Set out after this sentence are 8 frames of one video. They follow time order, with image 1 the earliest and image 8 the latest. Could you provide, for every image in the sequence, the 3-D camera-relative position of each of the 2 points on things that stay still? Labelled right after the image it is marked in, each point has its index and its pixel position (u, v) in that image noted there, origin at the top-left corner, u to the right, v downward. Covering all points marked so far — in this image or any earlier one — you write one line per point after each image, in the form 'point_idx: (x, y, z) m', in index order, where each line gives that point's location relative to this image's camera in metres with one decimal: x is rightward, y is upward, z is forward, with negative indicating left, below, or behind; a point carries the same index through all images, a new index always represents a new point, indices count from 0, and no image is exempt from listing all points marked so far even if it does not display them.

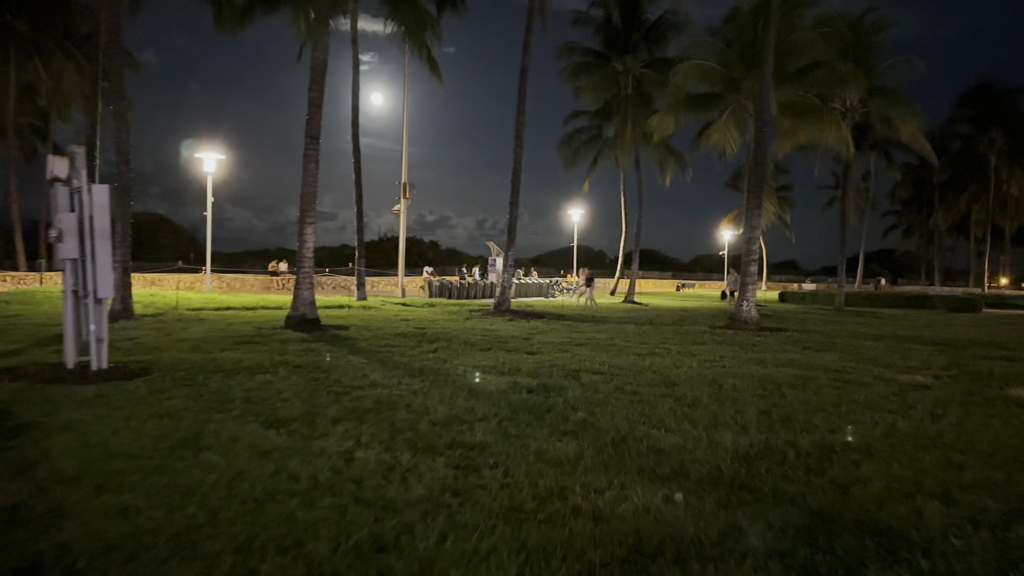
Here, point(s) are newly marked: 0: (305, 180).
0: (-4.0, +2.1, +15.3) m
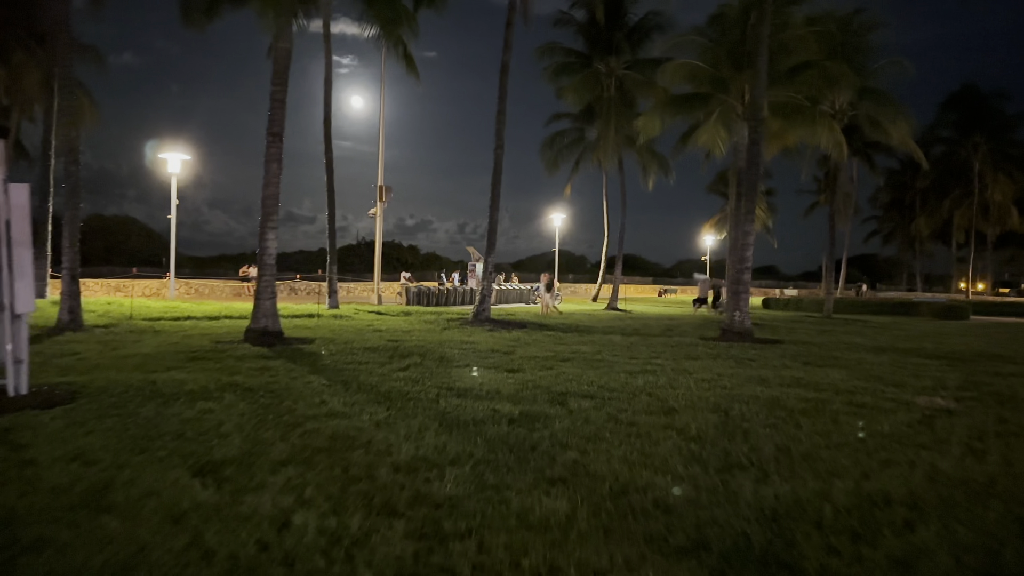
0: (-4.3, +1.9, +14.1) m
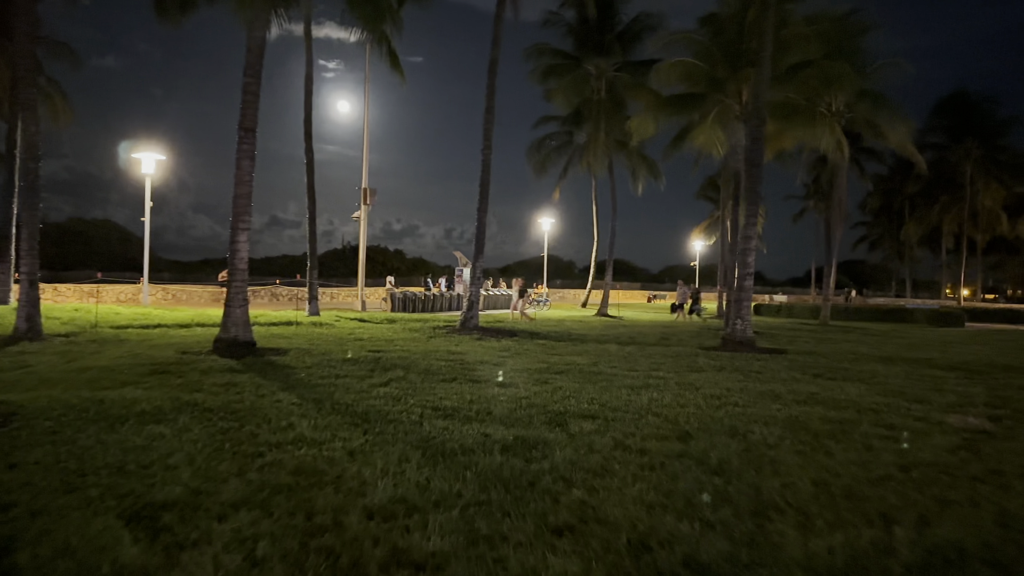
0: (-4.5, +1.8, +13.1) m
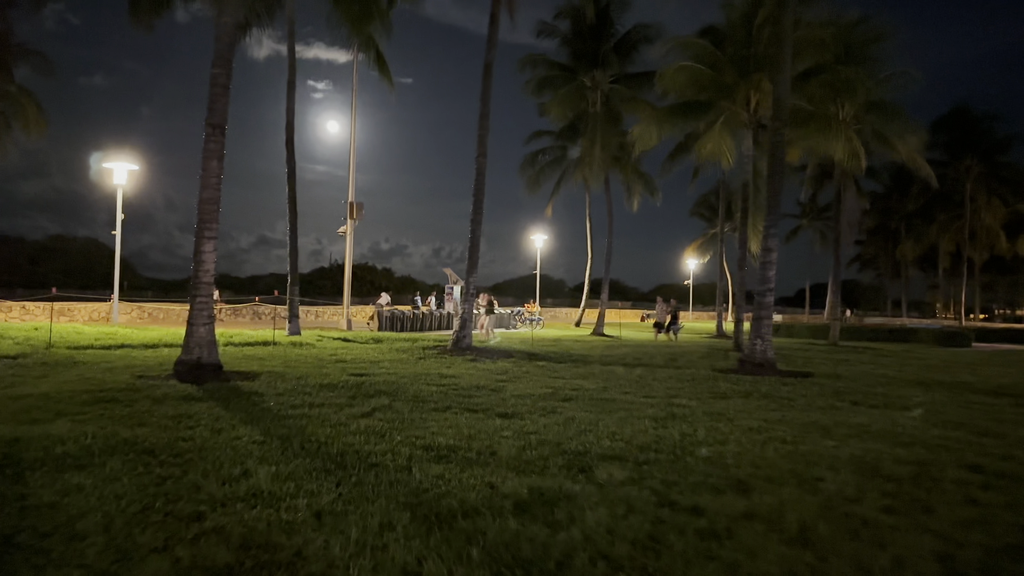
0: (-4.5, +1.5, +11.7) m
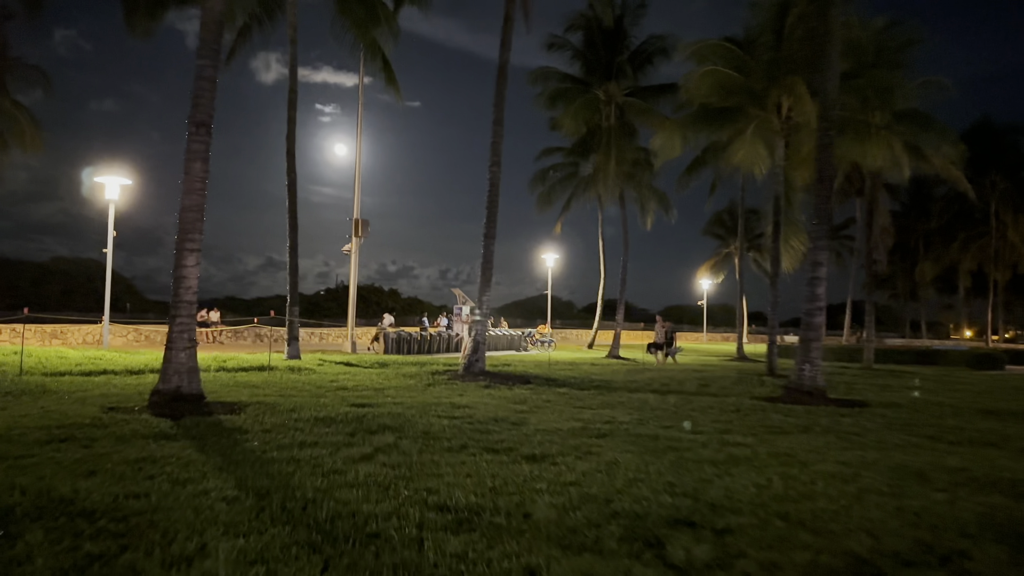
0: (-4.2, +1.3, +10.3) m
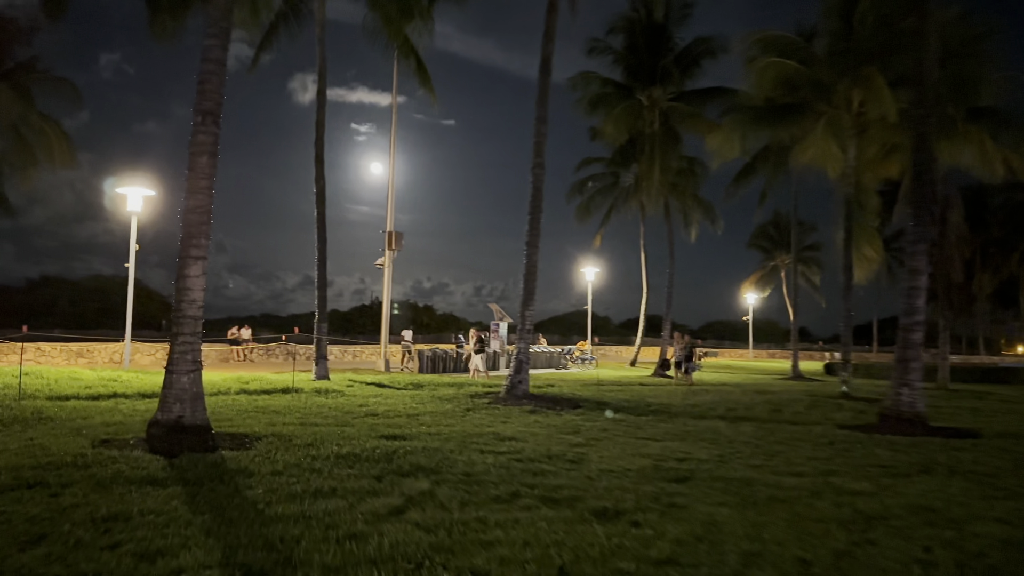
0: (-3.6, +1.1, +8.9) m
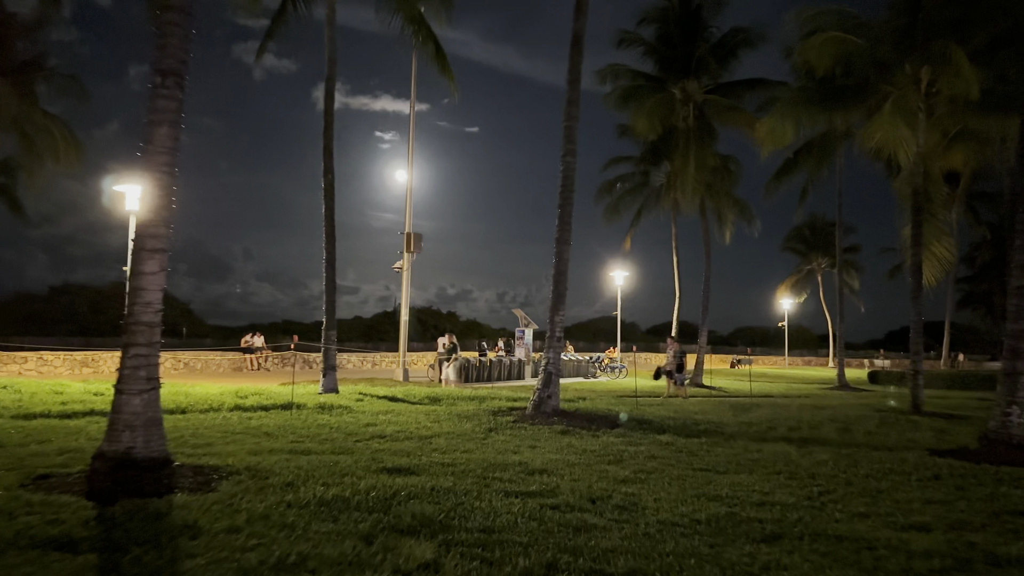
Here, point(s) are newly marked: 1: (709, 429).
0: (-3.3, +1.1, +7.3) m
1: (+3.1, -2.2, +12.6) m
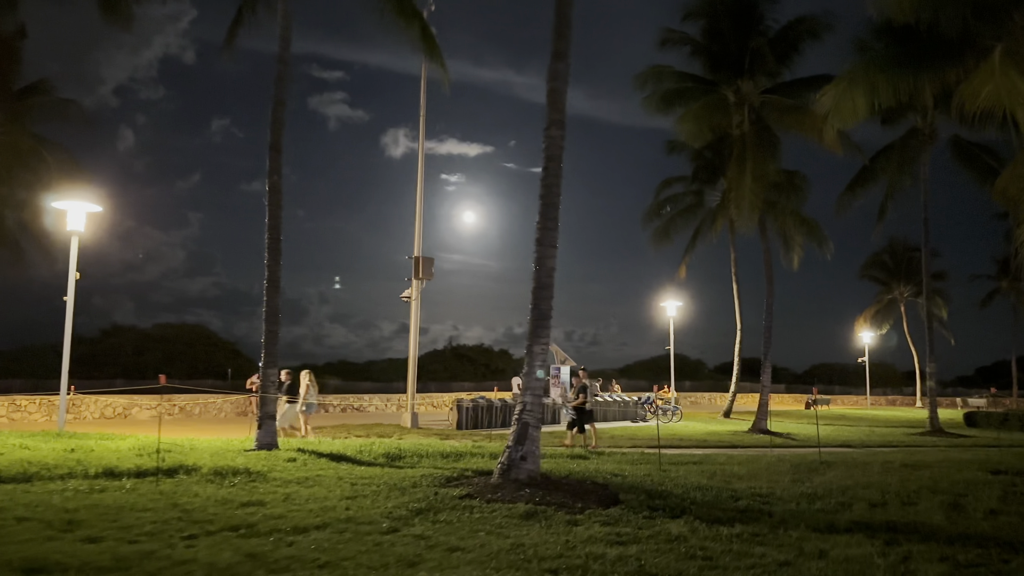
0: (-4.3, +1.1, +4.0) m
1: (+2.6, -2.4, +8.6) m
